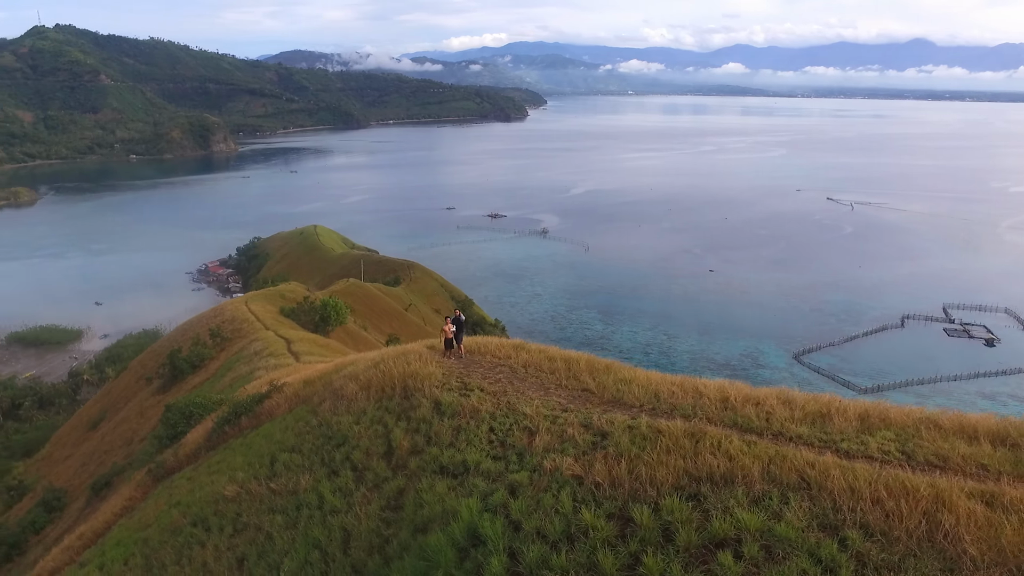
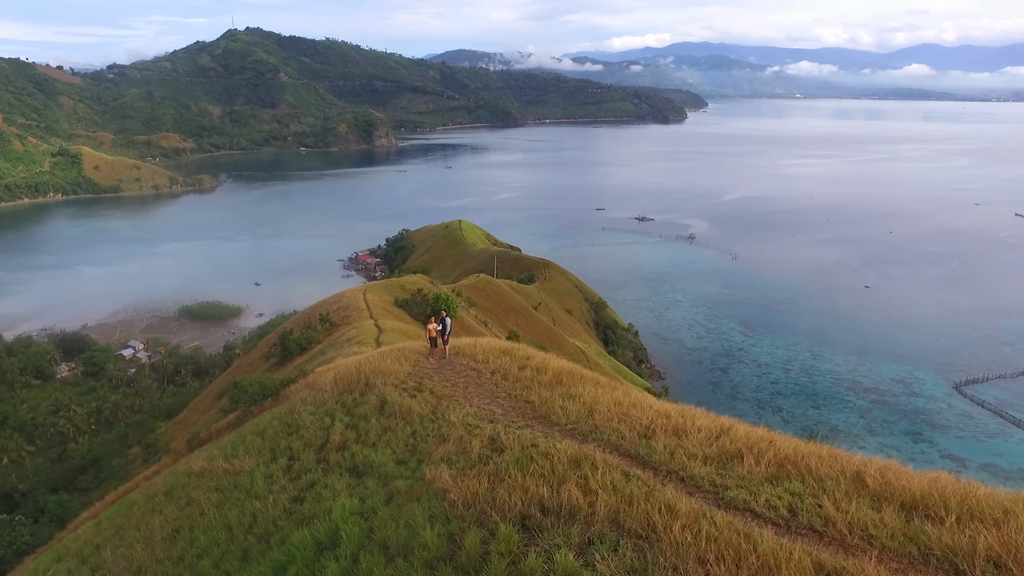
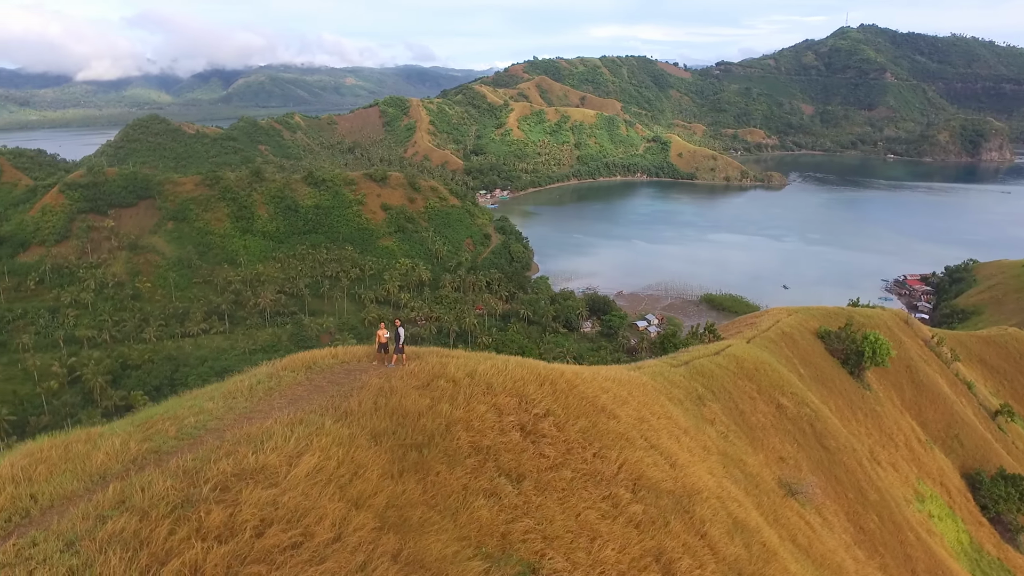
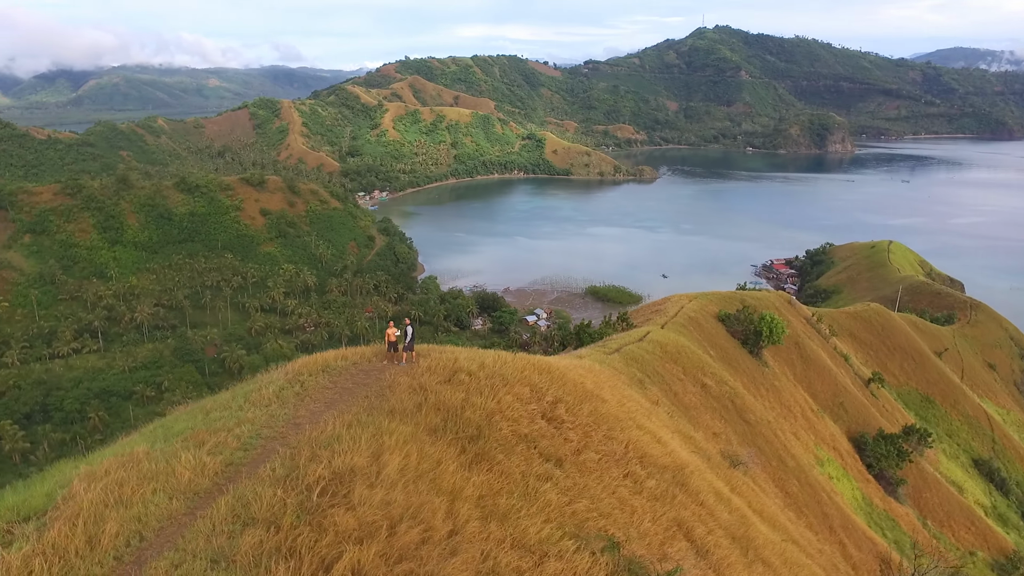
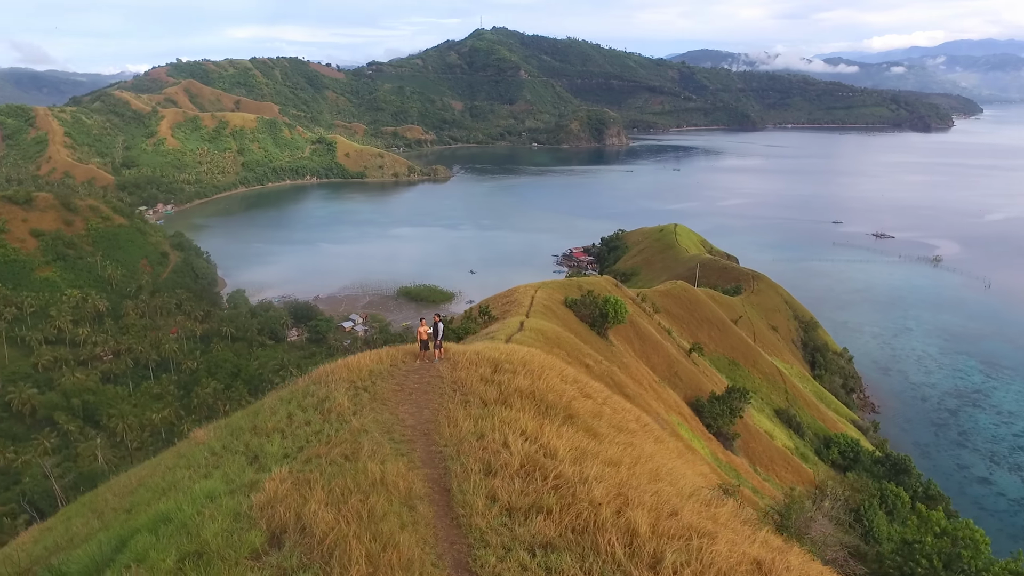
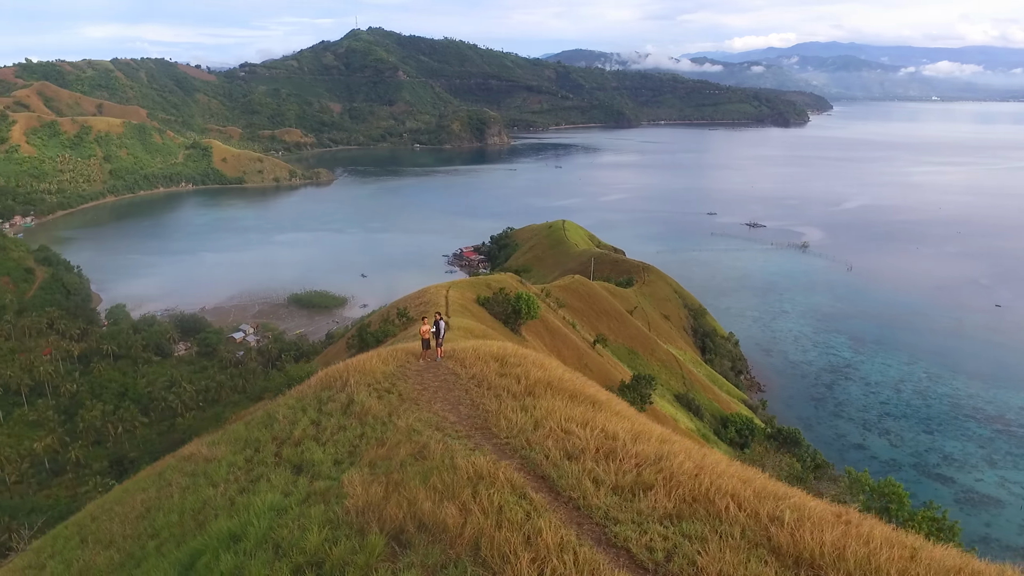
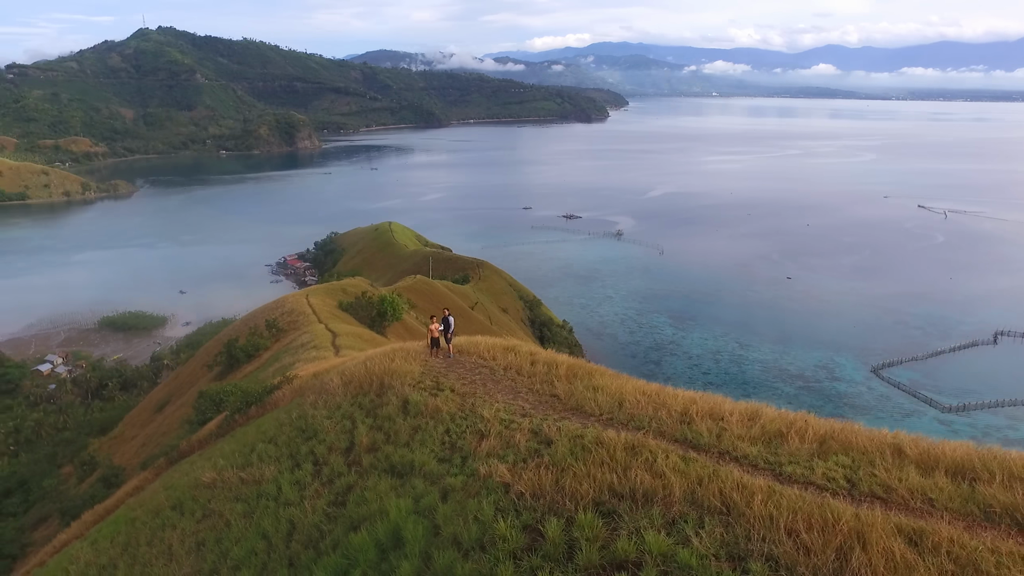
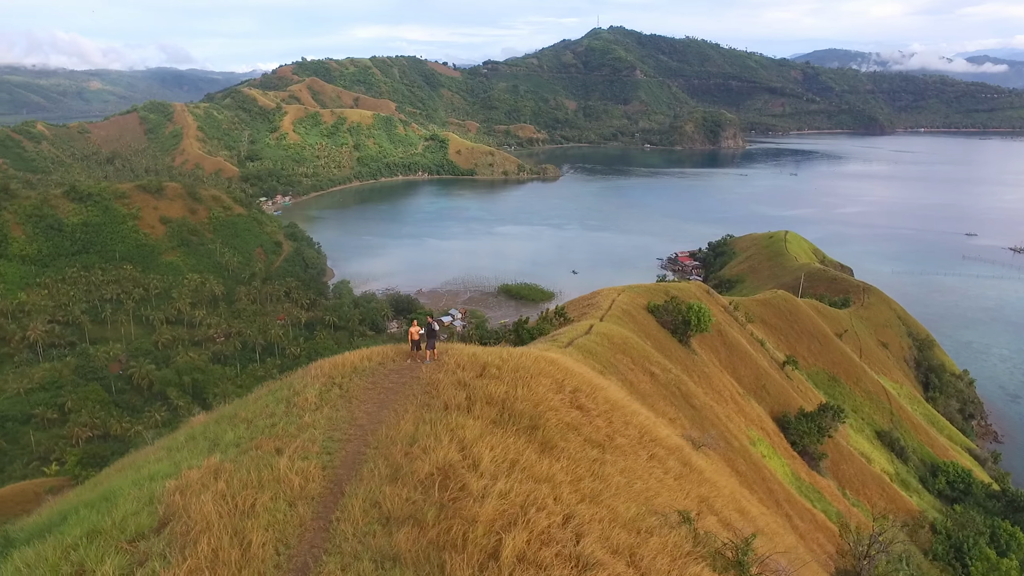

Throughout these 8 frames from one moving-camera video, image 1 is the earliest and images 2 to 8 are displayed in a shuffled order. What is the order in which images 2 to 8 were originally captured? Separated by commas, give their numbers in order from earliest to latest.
7, 2, 6, 5, 8, 4, 3
